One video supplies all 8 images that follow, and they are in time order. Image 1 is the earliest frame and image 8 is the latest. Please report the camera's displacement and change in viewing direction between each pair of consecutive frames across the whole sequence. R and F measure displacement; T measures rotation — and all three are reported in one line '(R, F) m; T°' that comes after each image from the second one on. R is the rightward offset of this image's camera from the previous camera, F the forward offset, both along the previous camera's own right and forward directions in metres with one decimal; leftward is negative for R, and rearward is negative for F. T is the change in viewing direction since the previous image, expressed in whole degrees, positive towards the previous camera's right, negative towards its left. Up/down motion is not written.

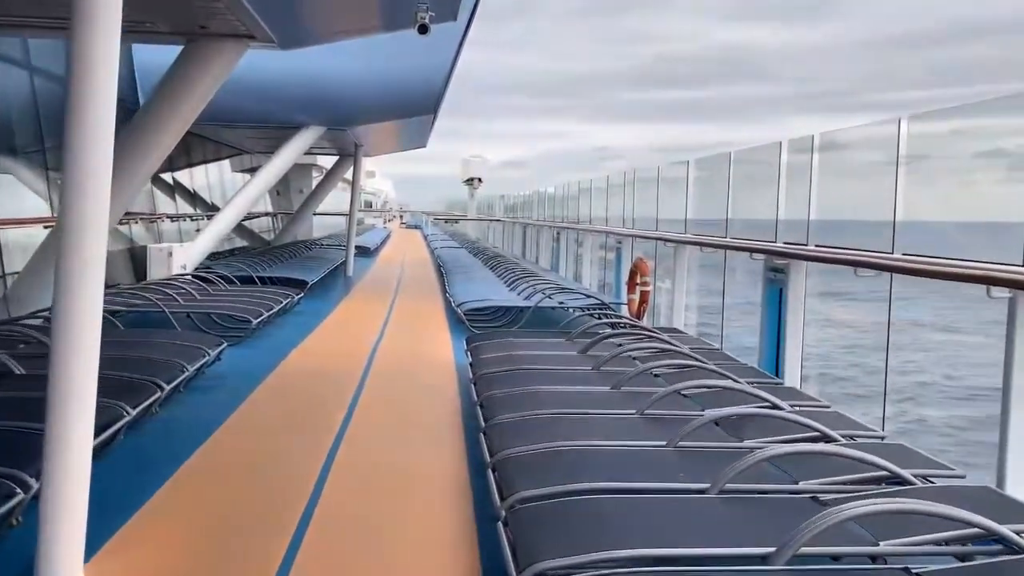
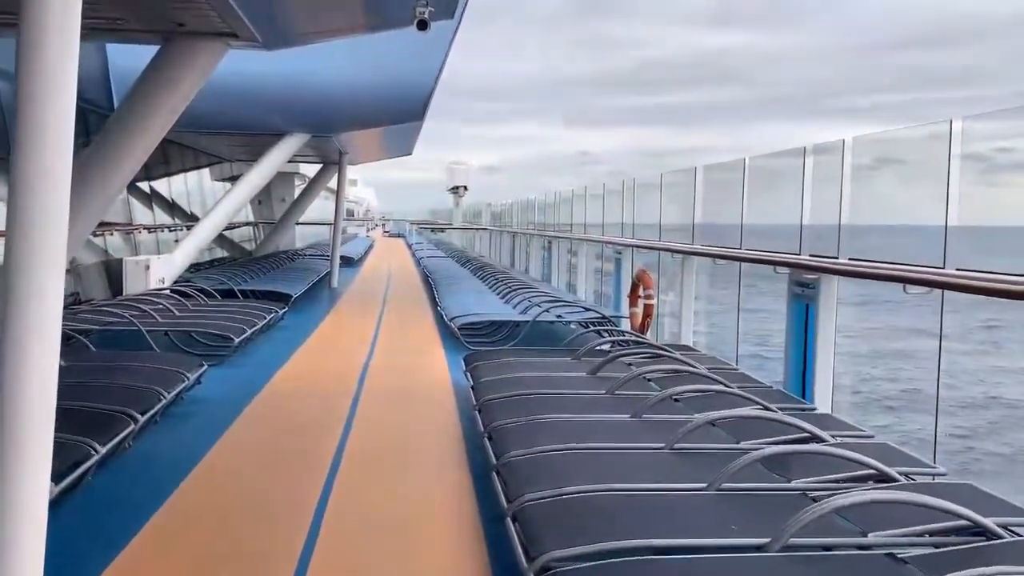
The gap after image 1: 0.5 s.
(-0.1, +0.3) m; +1°
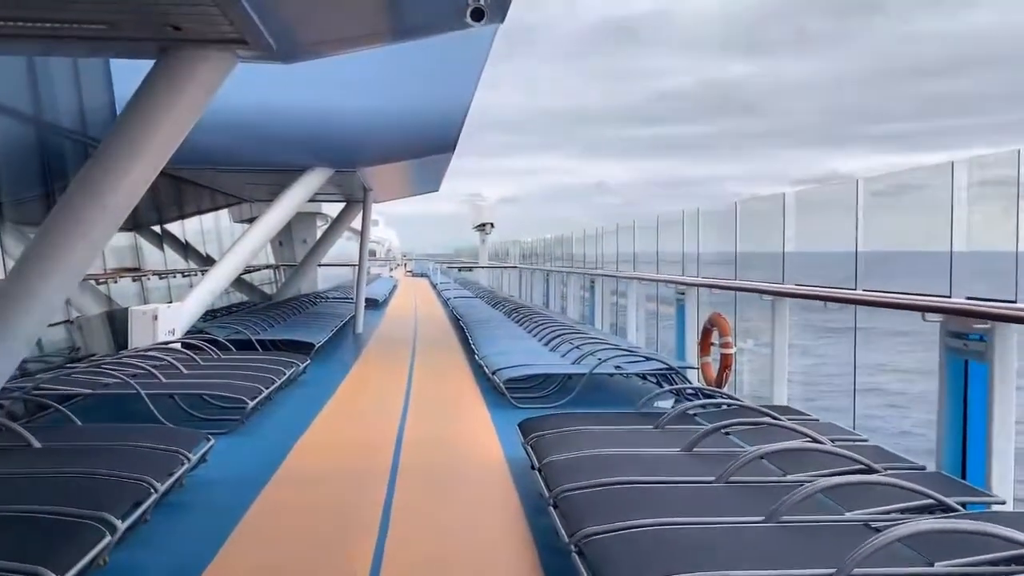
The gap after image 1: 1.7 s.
(-0.2, +0.8) m; -1°
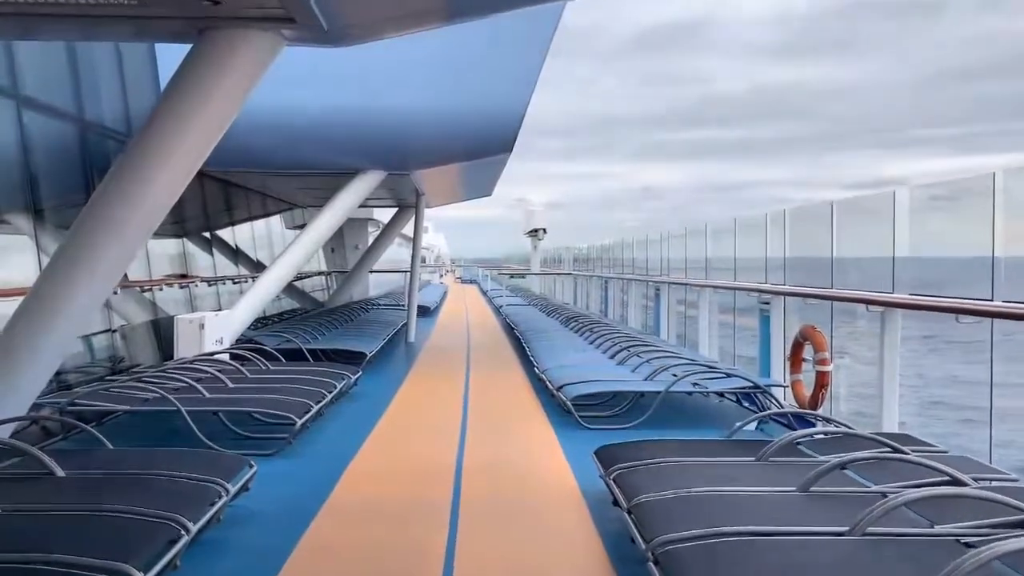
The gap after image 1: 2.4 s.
(-0.1, +0.5) m; -3°
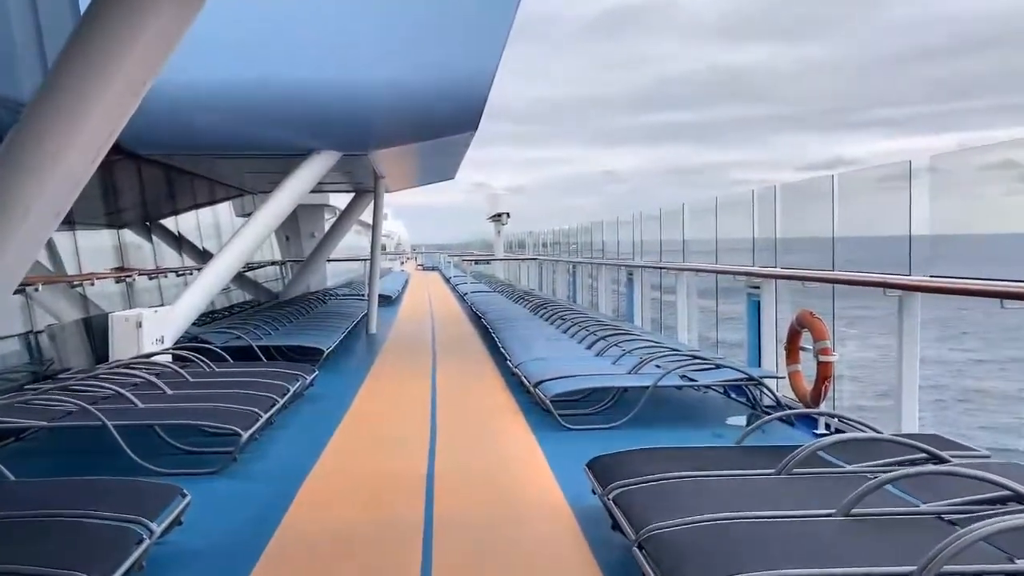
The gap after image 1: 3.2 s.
(-0.1, +0.5) m; +3°
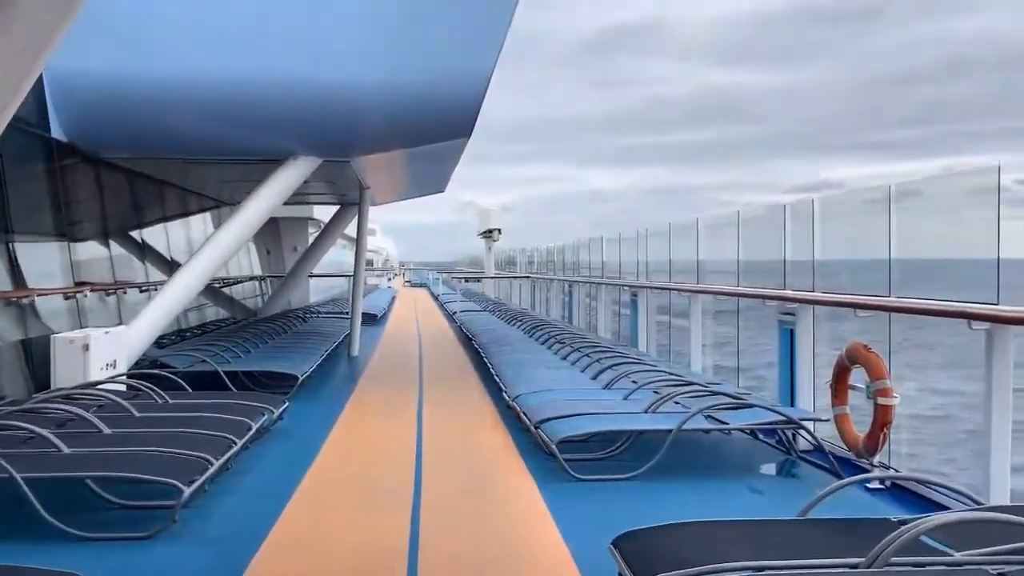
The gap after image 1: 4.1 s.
(-0.1, +0.7) m; +1°
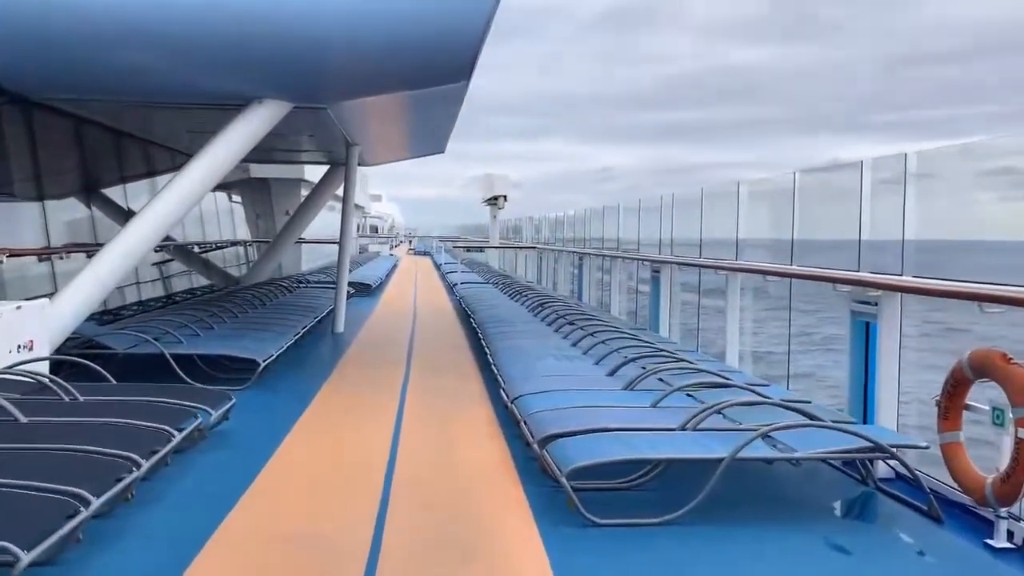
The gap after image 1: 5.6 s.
(0.0, +1.1) m; 0°
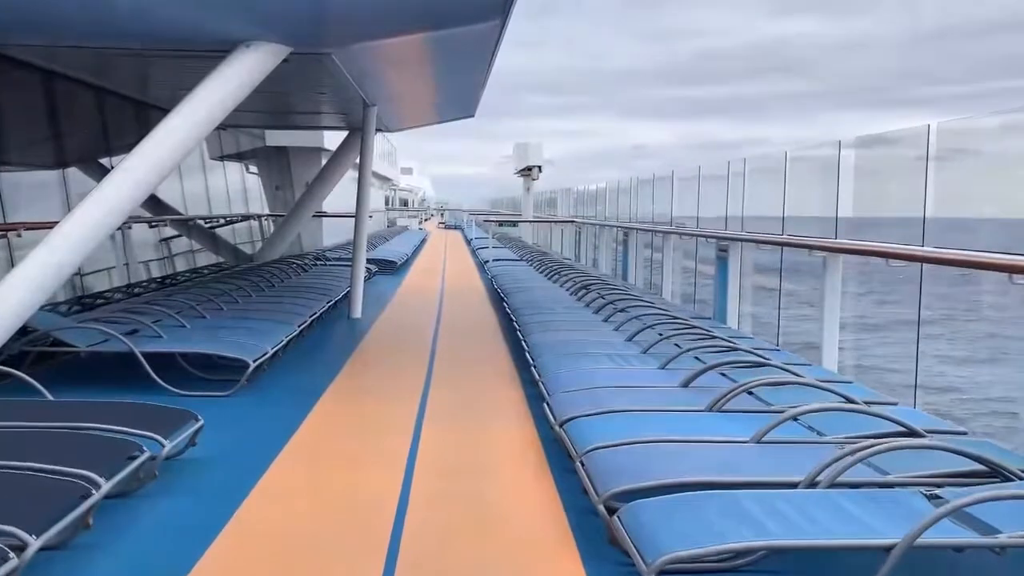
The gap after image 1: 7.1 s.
(-0.1, +1.1) m; -2°
